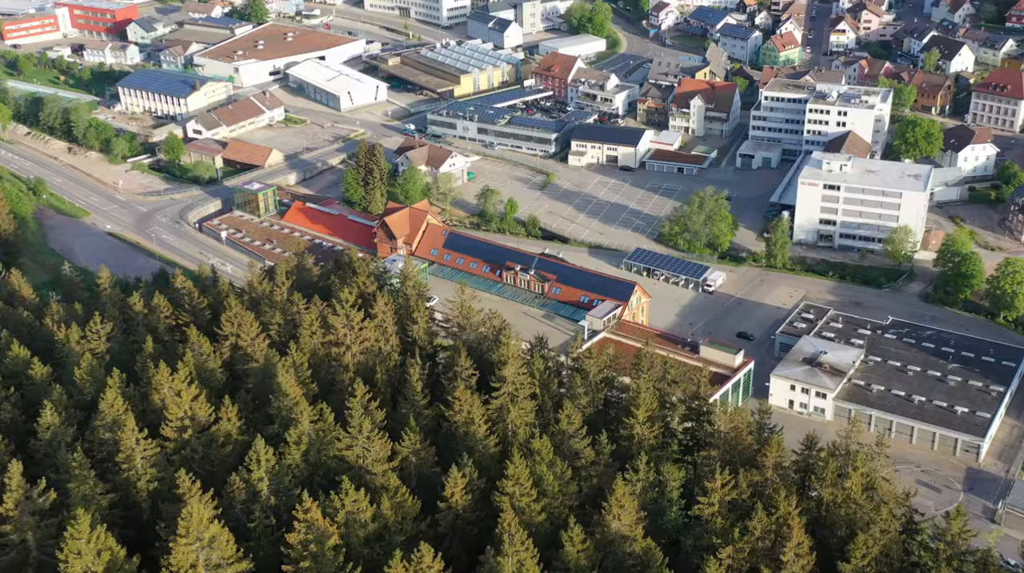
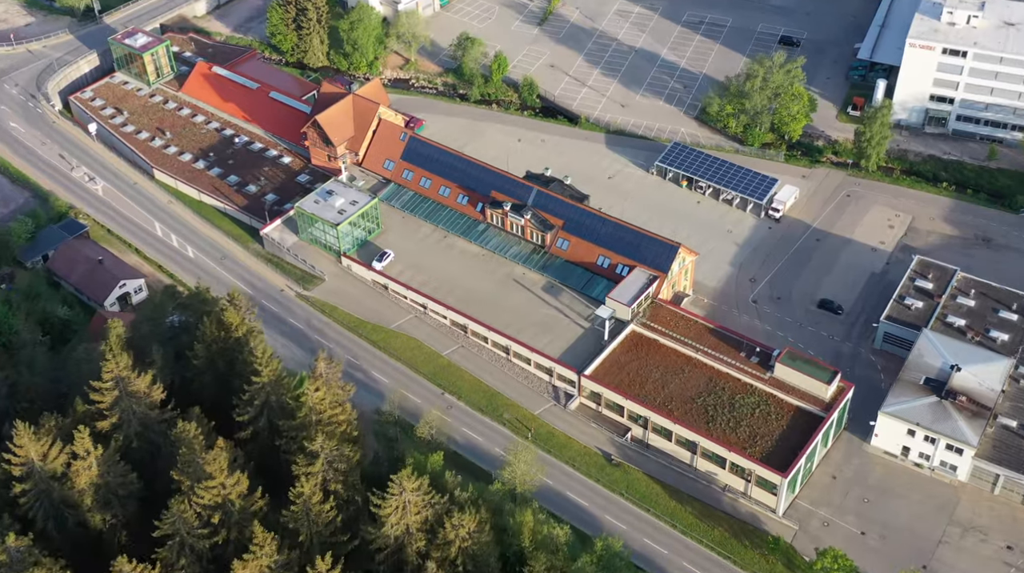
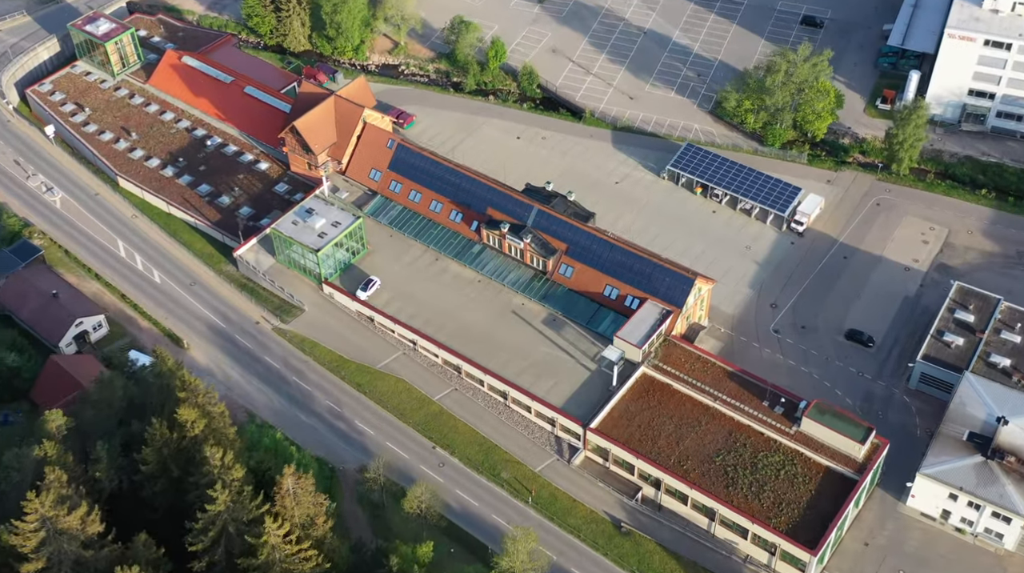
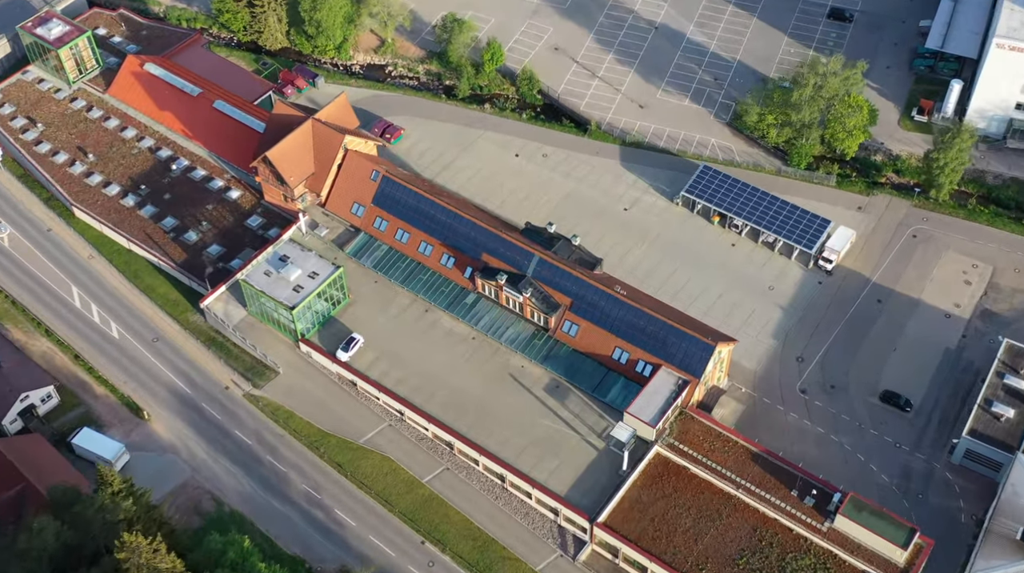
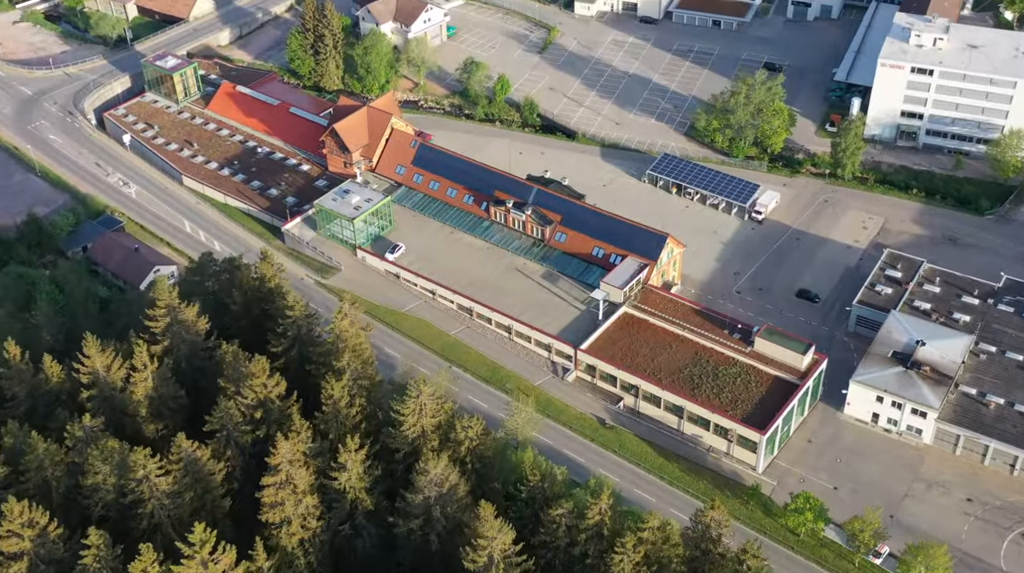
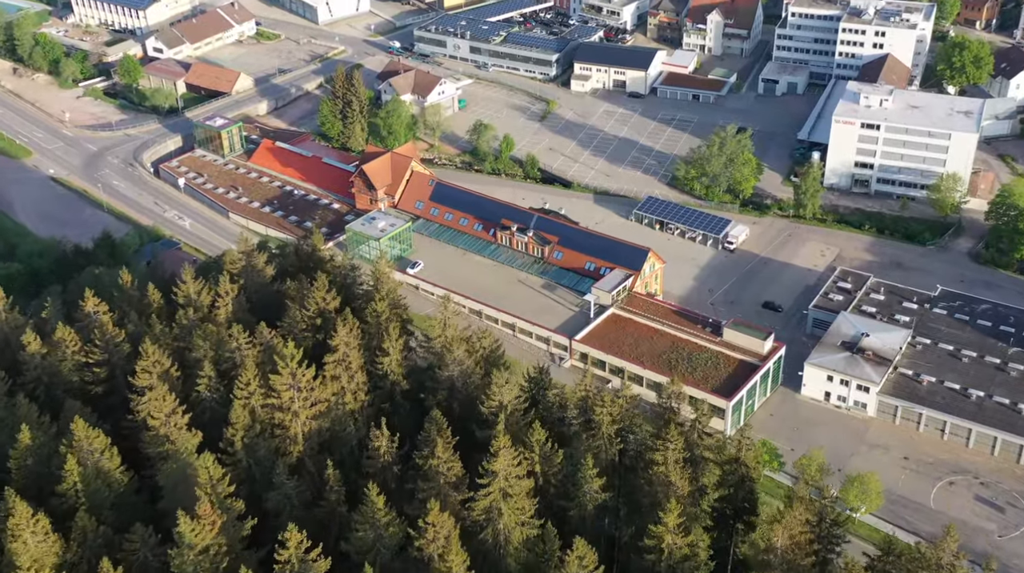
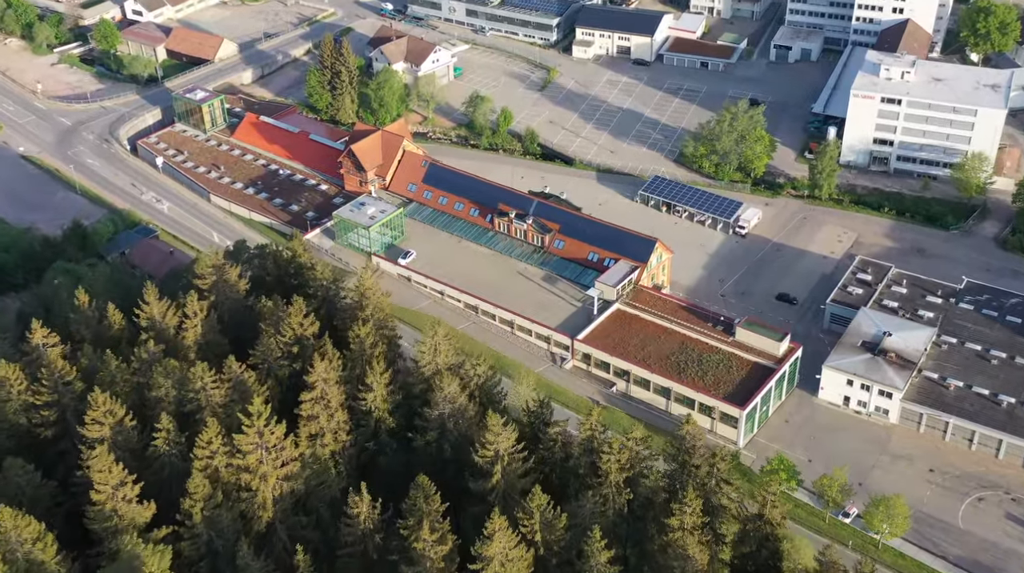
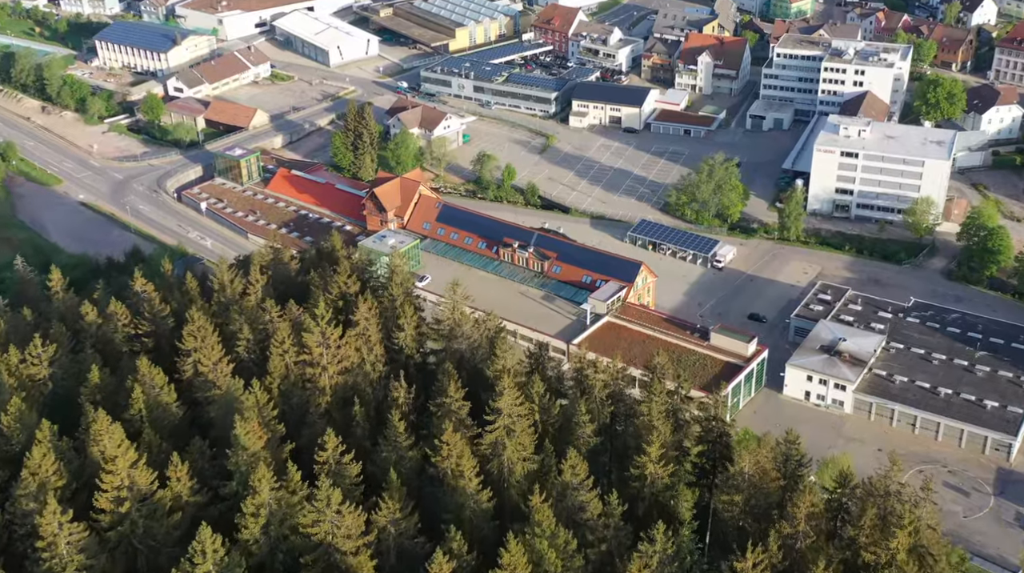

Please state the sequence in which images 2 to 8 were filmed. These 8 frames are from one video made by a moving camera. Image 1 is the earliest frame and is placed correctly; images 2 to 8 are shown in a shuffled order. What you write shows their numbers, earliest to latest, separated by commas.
8, 6, 7, 5, 2, 3, 4
